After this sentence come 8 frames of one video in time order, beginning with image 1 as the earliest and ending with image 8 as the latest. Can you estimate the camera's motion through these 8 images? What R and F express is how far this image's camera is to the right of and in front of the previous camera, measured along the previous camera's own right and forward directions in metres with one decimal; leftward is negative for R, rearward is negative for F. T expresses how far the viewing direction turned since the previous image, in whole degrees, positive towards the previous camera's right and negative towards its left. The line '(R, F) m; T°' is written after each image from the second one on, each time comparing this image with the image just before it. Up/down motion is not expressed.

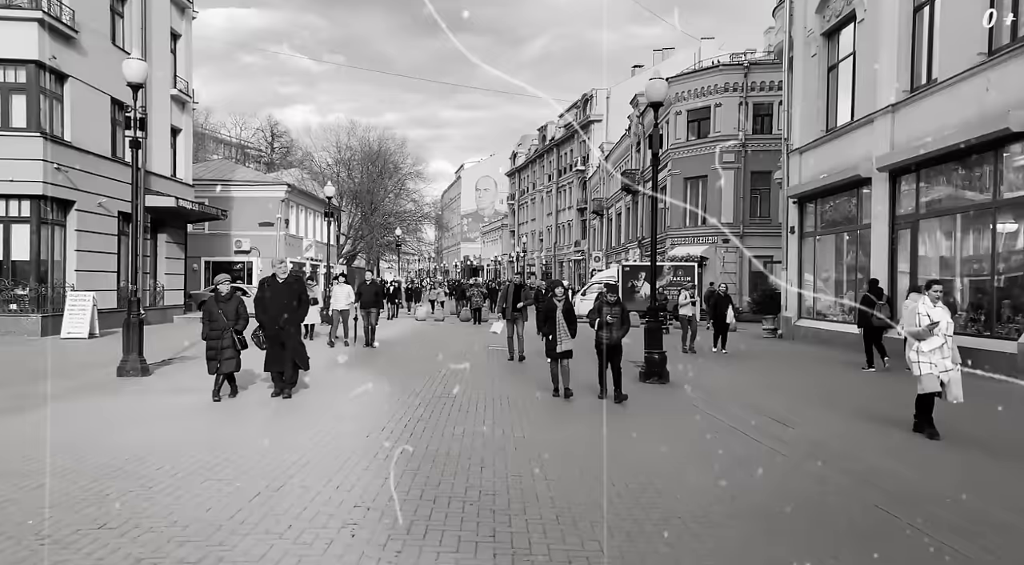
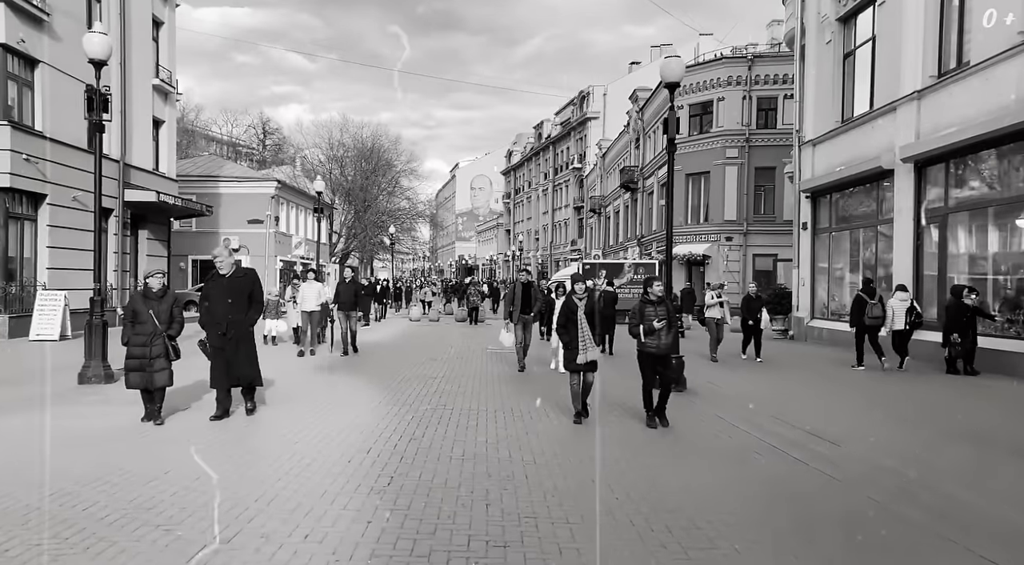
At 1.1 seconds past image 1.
(-0.1, +1.0) m; 0°
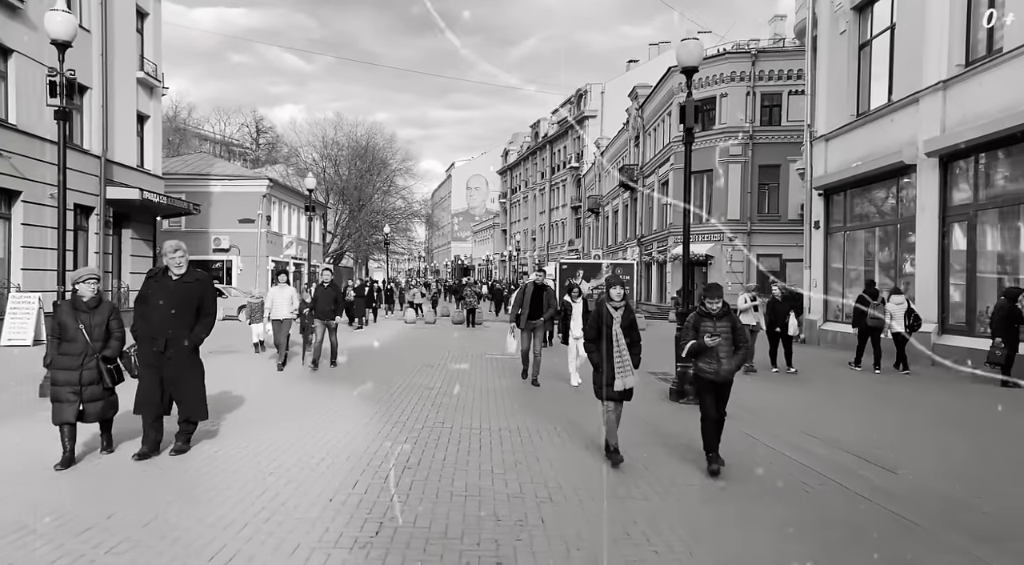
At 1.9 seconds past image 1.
(-0.1, +0.9) m; 0°
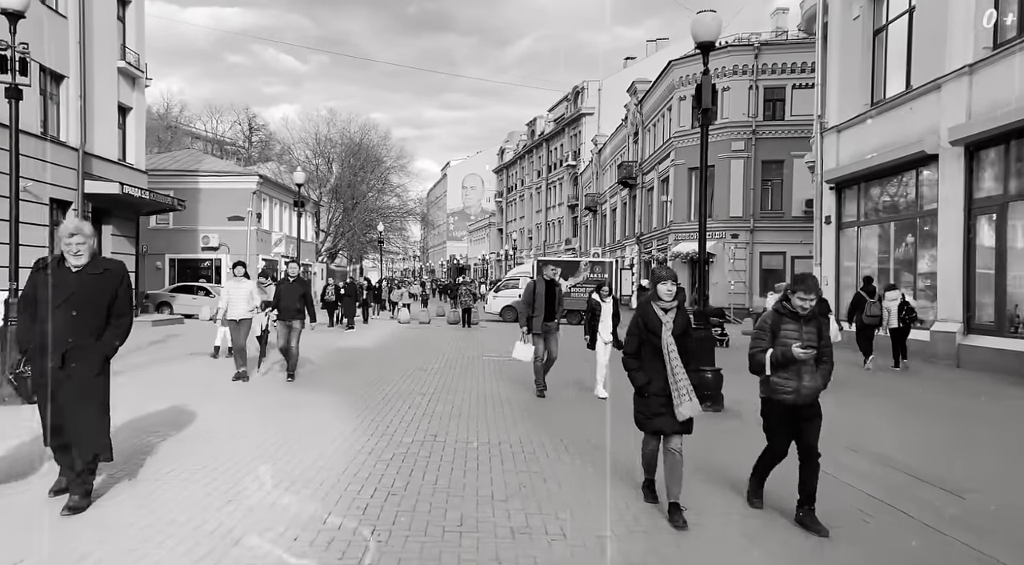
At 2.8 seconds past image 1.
(-0.1, +0.9) m; 0°
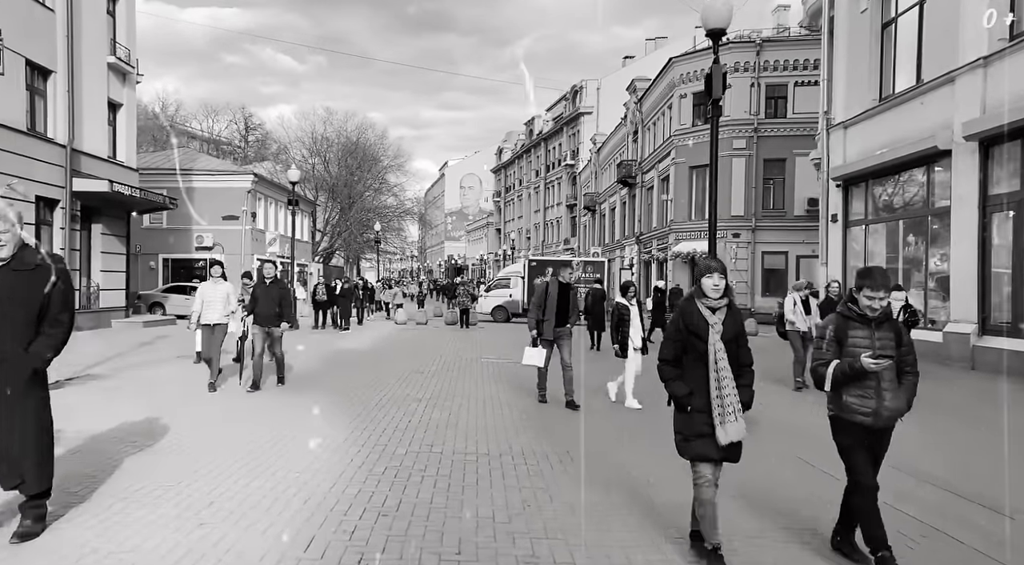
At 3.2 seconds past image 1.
(0.0, +0.4) m; 0°
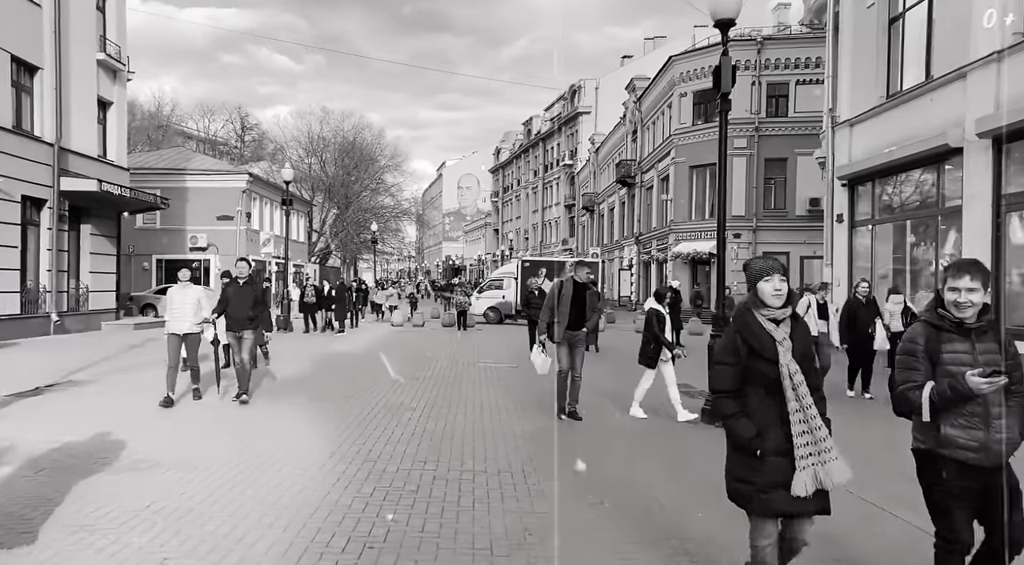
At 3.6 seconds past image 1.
(0.0, +0.4) m; 0°
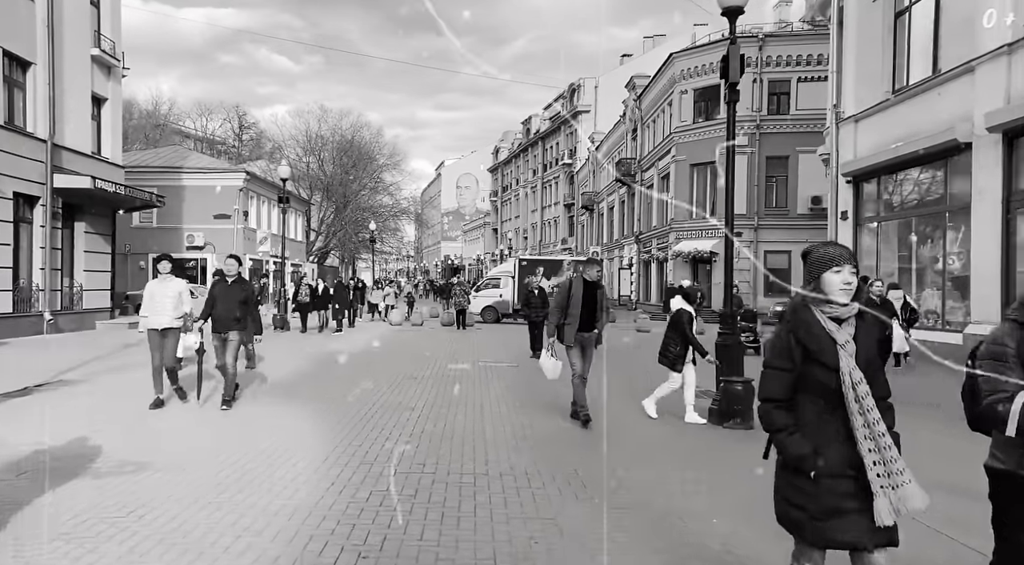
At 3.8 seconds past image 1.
(0.0, +0.2) m; 0°
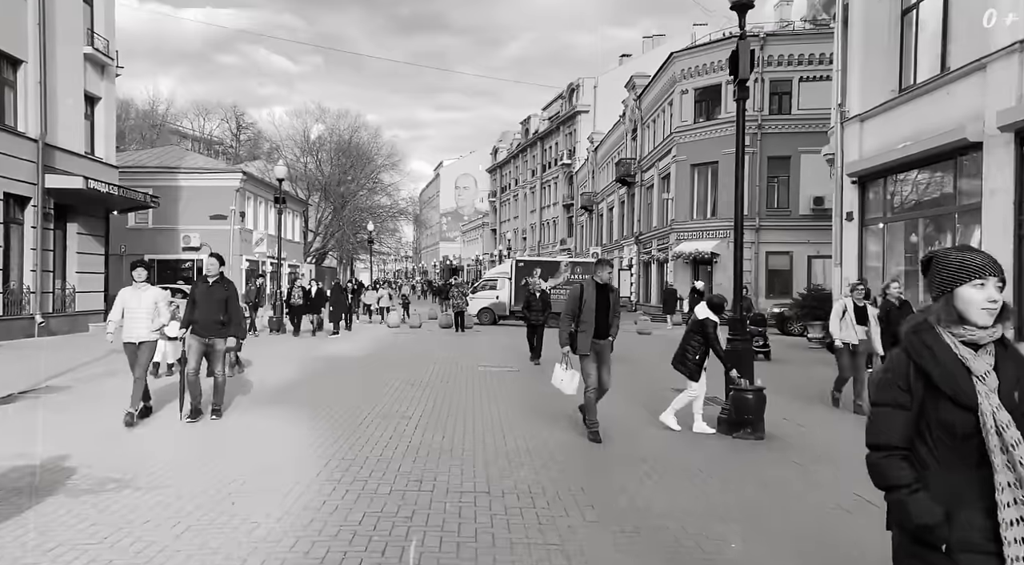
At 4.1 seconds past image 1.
(0.0, +0.3) m; 0°
